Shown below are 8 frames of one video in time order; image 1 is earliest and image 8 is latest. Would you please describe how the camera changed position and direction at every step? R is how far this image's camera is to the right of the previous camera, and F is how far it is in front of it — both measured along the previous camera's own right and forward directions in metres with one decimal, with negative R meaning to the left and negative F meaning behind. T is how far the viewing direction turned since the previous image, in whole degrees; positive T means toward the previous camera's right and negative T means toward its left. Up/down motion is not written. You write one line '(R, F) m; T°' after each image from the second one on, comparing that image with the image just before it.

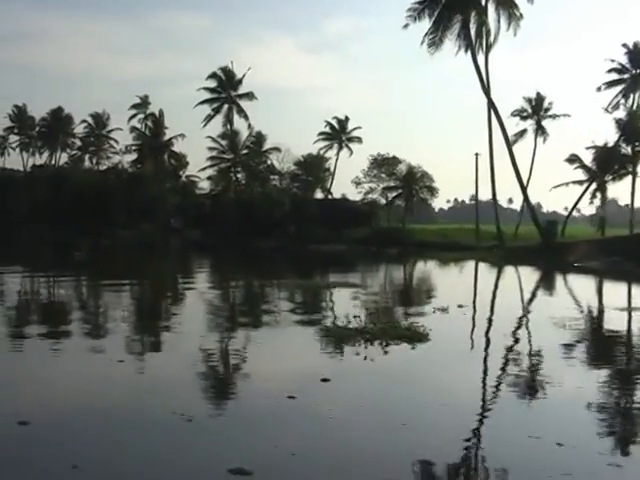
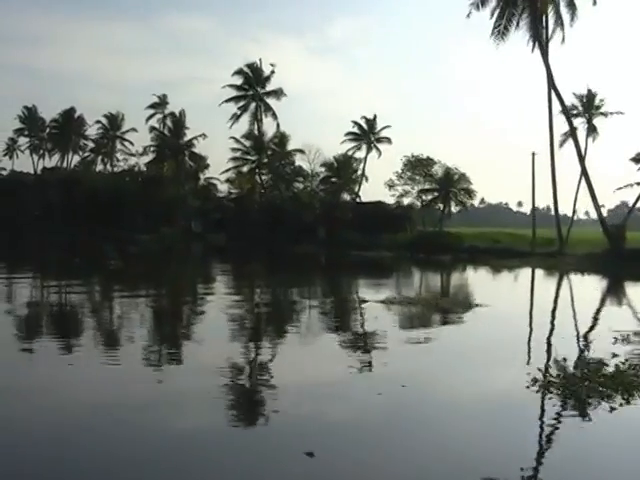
(+0.8, +0.9) m; -4°
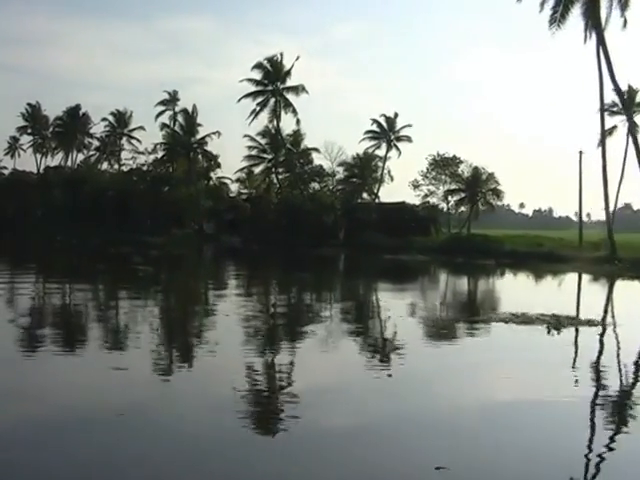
(+0.9, +0.7) m; -3°
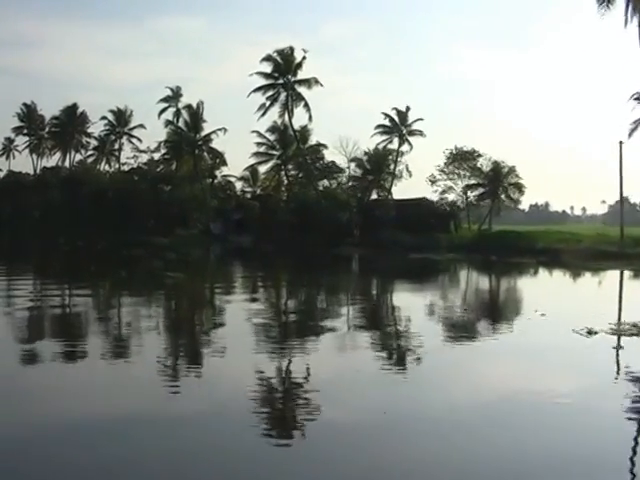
(+0.8, +0.6) m; -3°
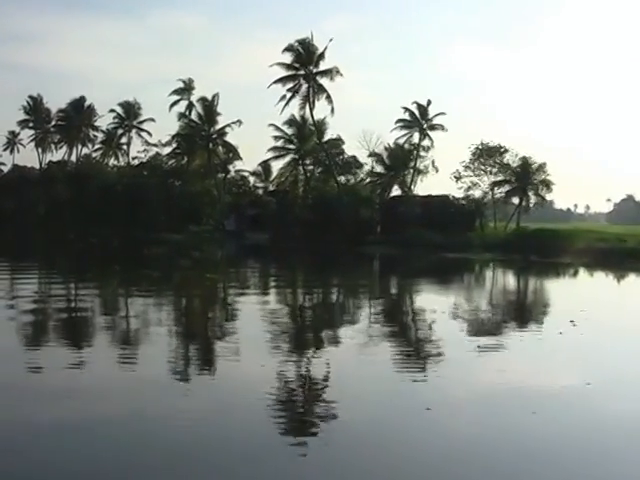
(+0.7, +0.6) m; -3°
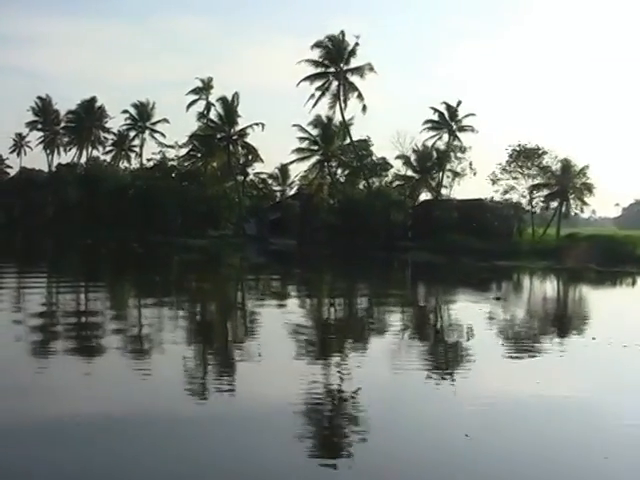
(+1.0, +0.7) m; -5°
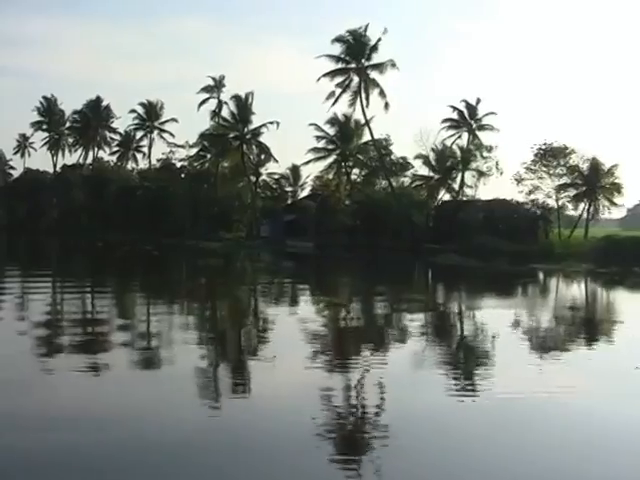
(+0.7, +0.5) m; -3°
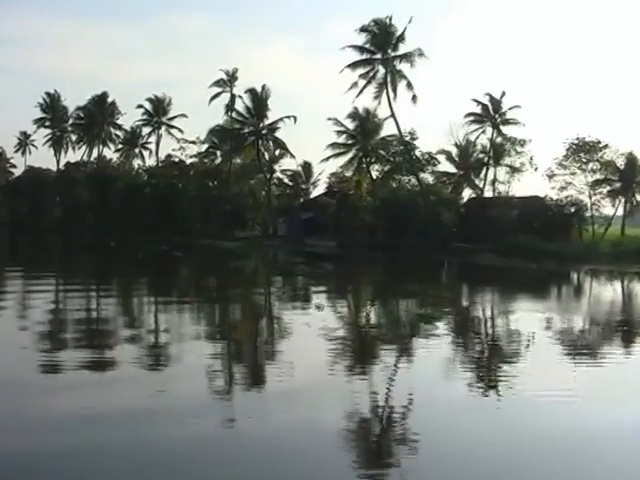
(+1.0, +0.7) m; -4°
